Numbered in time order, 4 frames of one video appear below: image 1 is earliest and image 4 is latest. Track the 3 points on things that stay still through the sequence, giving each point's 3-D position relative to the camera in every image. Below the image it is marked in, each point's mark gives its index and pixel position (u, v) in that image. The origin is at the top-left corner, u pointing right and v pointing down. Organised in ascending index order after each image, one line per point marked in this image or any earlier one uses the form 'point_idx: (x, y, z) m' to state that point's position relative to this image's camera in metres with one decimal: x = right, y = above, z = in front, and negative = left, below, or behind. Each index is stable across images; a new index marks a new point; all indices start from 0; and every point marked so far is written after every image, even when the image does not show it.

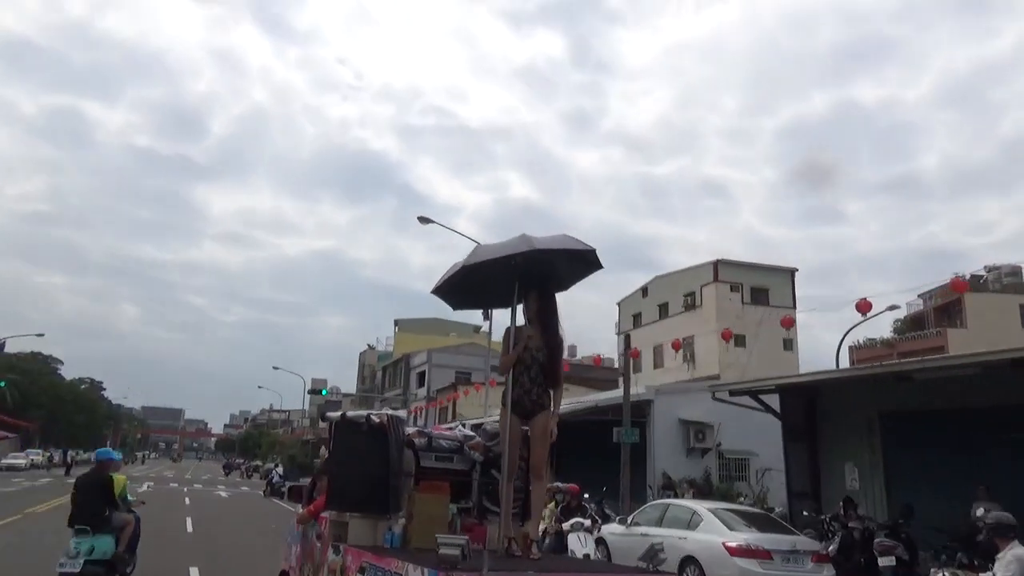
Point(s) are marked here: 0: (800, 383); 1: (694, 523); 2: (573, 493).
0: (+6.1, -2.0, +16.3) m
1: (+2.7, -3.5, +11.5) m
2: (+0.9, -3.1, +11.5) m
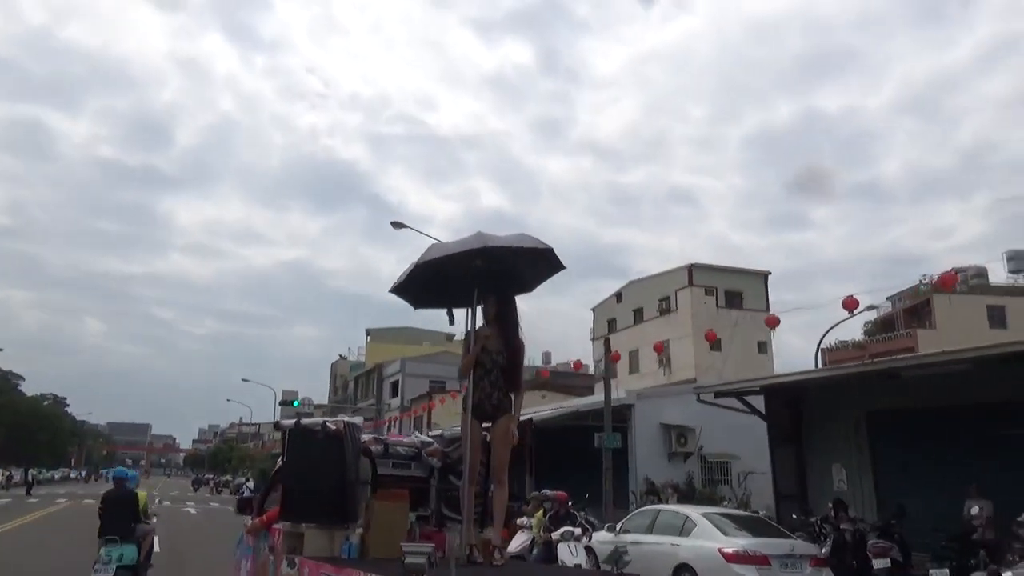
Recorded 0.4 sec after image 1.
0: (+5.7, -2.0, +16.1) m
1: (+2.5, -3.5, +11.1) m
2: (+0.7, -3.1, +11.1) m
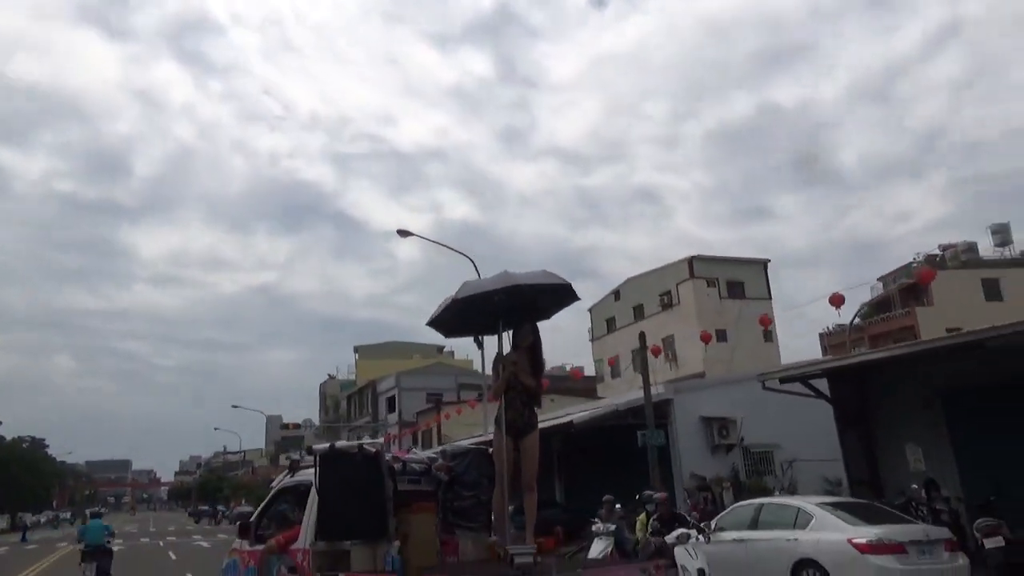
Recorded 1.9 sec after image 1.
0: (+6.8, -1.6, +15.5) m
1: (+3.9, -3.2, +10.4) m
2: (+2.1, -2.9, +10.3) m
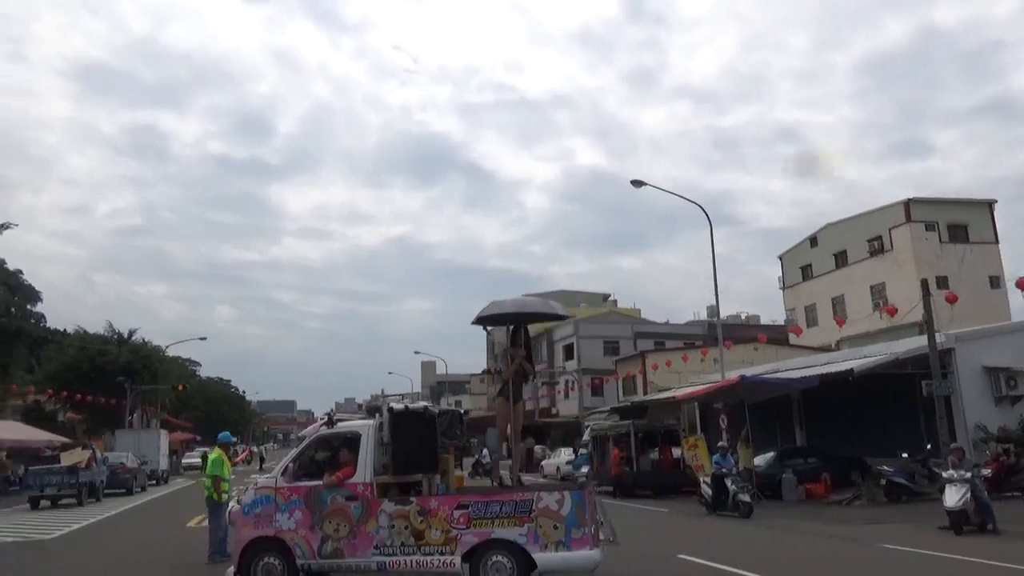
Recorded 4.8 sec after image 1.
0: (+13.2, -0.5, +14.5) m
1: (+9.5, -2.4, +10.1) m
2: (+7.7, -2.2, +10.2) m
